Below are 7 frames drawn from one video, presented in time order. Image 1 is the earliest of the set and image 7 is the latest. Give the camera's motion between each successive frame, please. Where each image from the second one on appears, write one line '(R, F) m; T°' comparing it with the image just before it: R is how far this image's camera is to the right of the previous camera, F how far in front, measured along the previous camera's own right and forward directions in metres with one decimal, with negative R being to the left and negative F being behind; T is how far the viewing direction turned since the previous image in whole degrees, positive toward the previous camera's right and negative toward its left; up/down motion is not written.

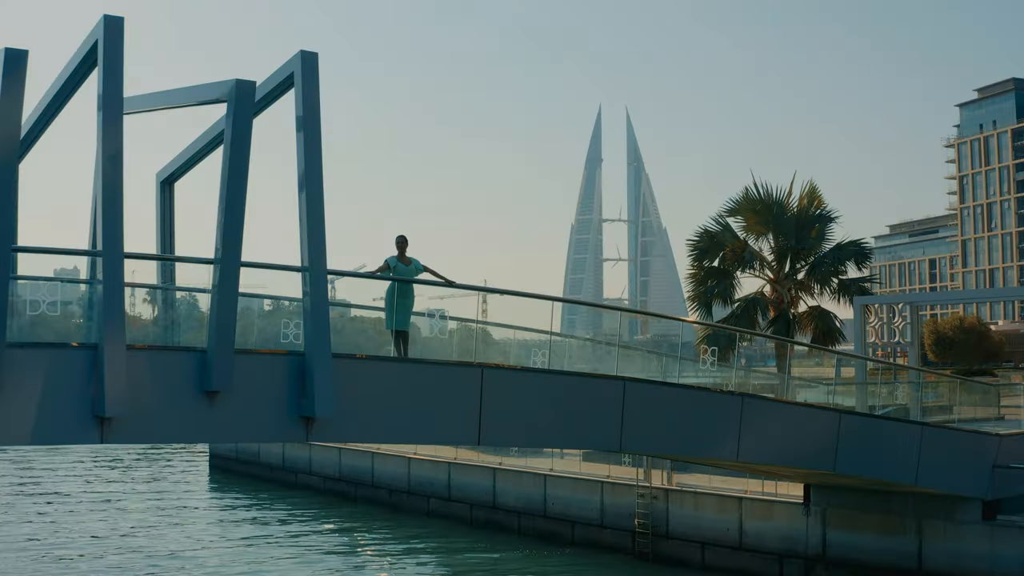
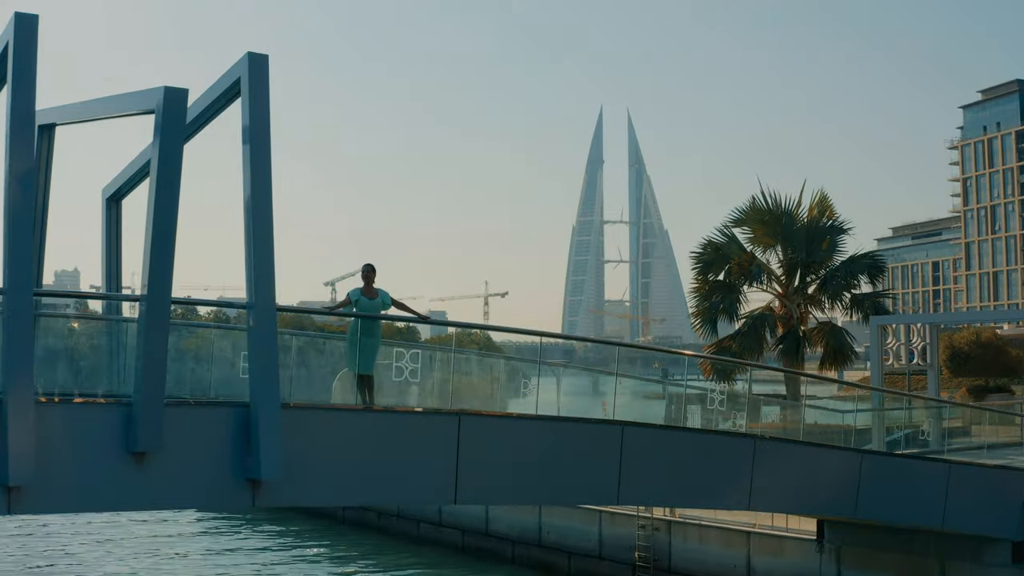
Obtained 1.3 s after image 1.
(+0.2, +1.2) m; 0°
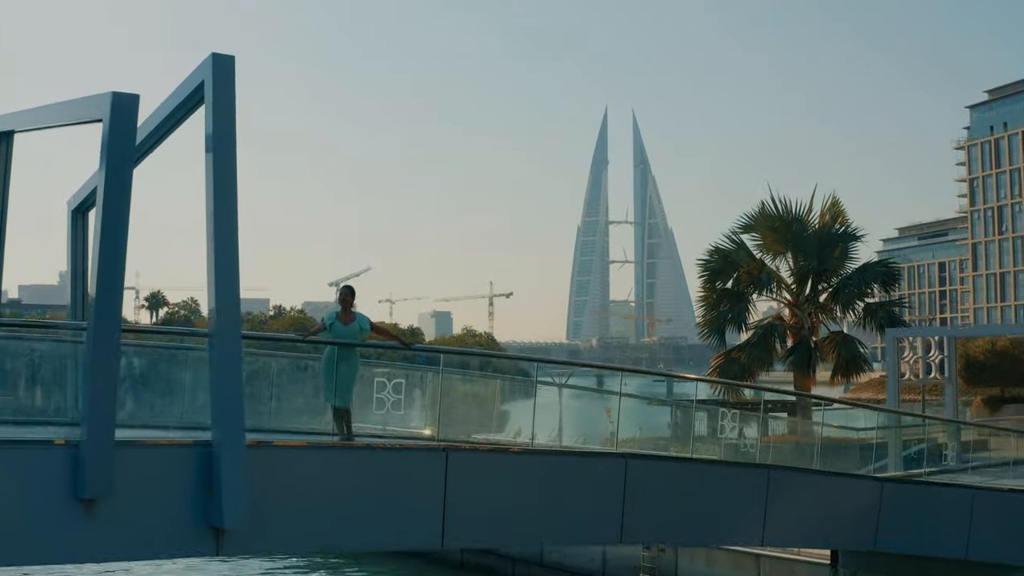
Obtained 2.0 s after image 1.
(+0.1, +0.8) m; 0°
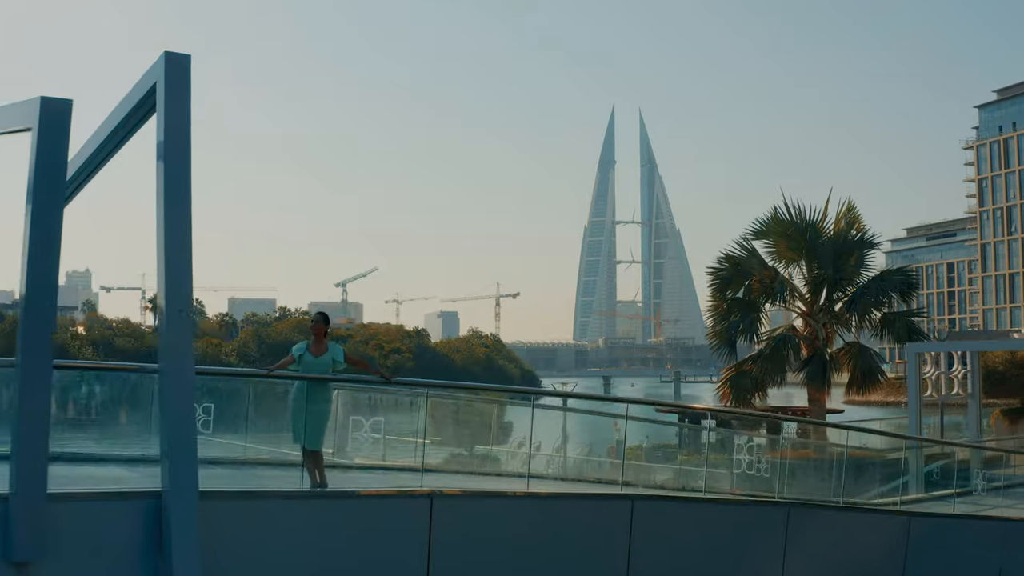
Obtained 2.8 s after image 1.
(+0.1, +0.8) m; 0°
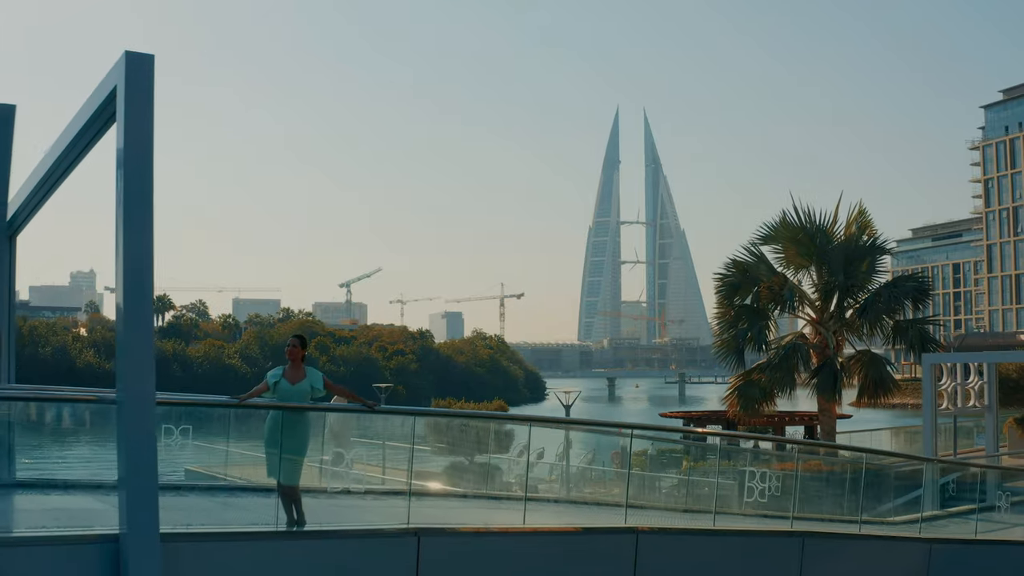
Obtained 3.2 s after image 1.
(+0.1, +0.6) m; 0°
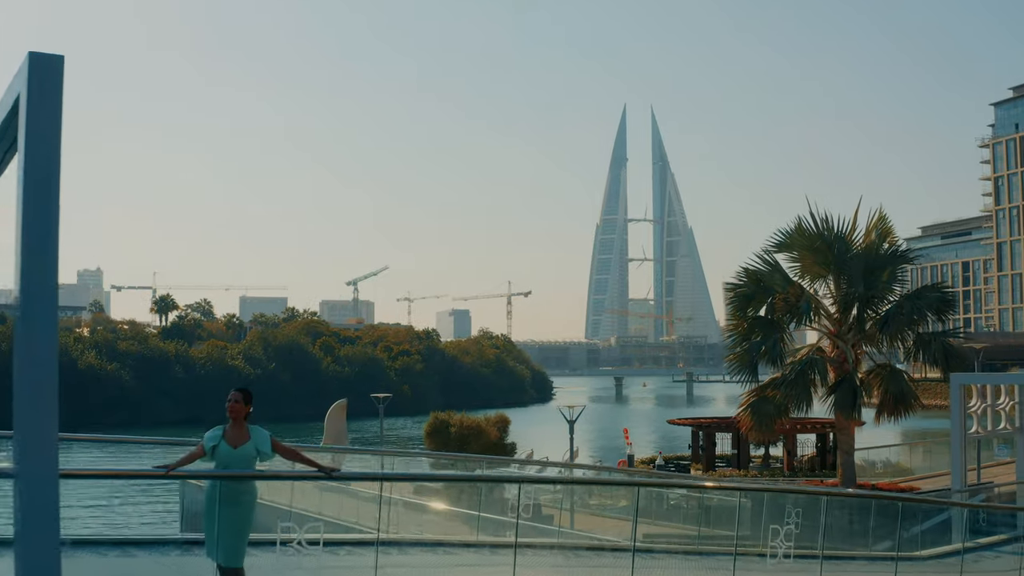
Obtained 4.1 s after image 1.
(+0.1, +1.0) m; 0°
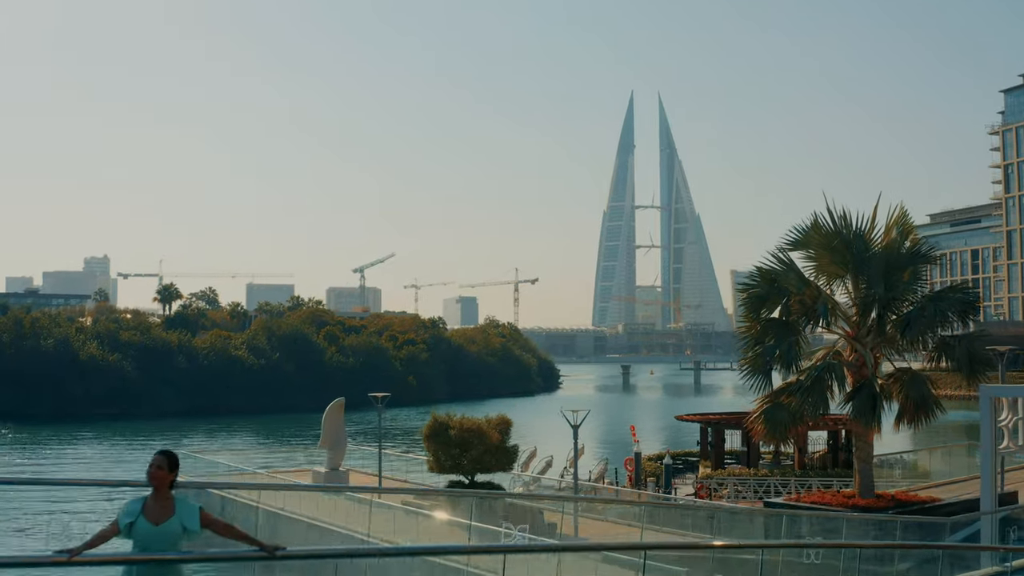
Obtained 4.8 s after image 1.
(+0.1, +0.9) m; 0°
